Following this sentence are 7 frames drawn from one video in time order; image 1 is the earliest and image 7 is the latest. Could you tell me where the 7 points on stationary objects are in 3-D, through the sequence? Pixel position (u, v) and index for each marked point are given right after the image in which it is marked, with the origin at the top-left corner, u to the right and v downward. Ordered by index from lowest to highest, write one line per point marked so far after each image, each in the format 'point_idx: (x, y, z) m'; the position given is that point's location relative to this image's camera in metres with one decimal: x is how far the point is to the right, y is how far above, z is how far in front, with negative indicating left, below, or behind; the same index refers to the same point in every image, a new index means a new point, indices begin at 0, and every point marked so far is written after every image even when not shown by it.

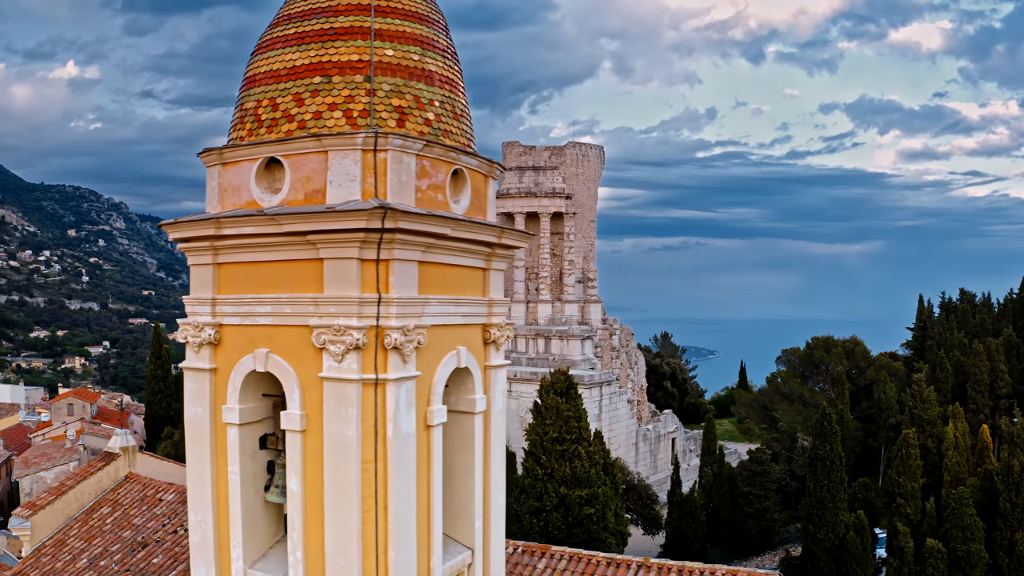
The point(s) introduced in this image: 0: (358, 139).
0: (-0.9, +0.8, +4.2) m
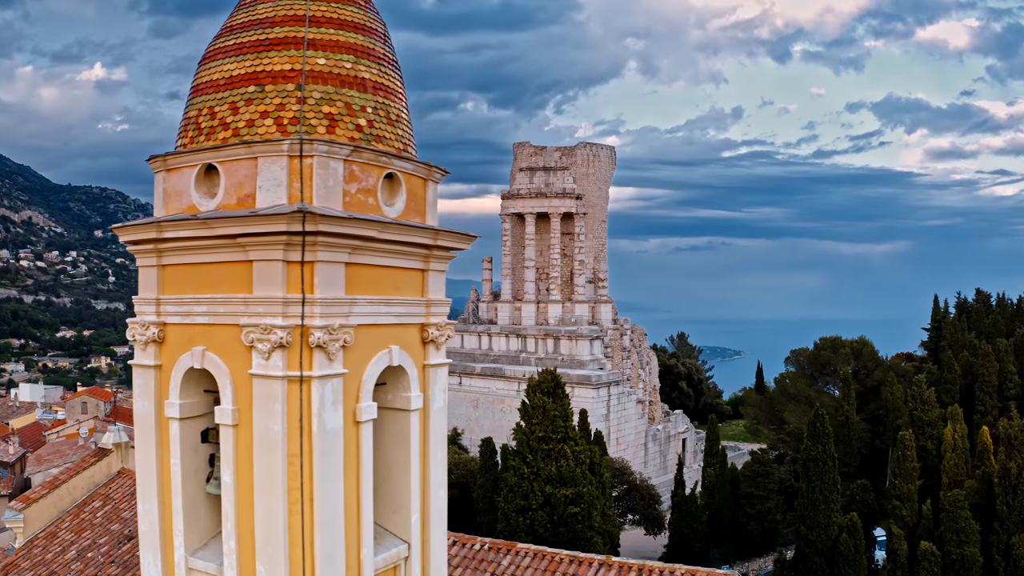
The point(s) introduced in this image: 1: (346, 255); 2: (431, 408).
0: (-1.3, +0.8, +4.3) m
1: (-1.0, +0.2, +4.4) m
2: (-0.5, -0.8, +5.1) m
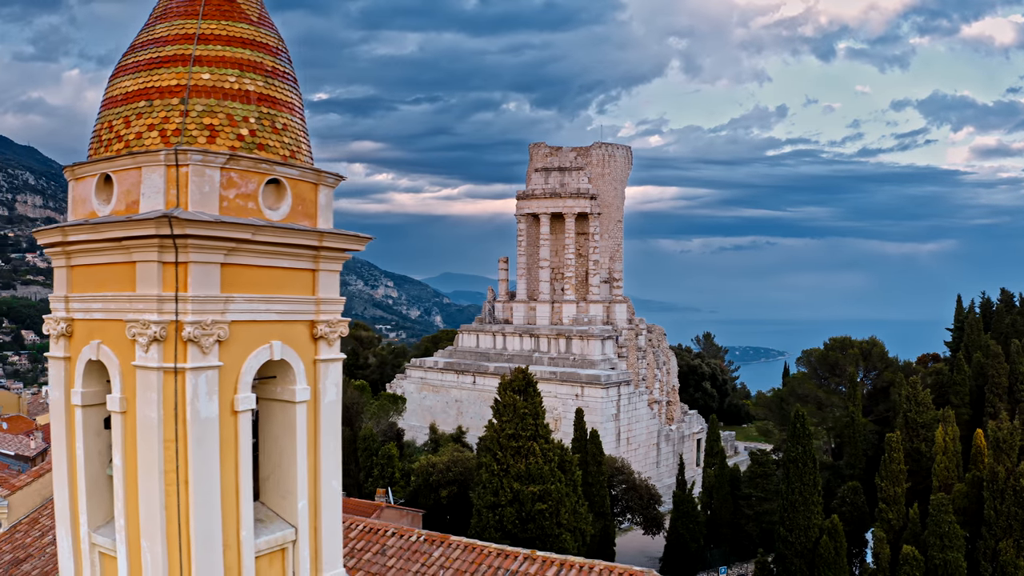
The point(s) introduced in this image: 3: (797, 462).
0: (-2.2, +0.8, +4.7) m
1: (-1.8, +0.2, +4.8) m
2: (-1.4, -0.8, +5.4) m
3: (+6.4, -3.9, +17.0) m
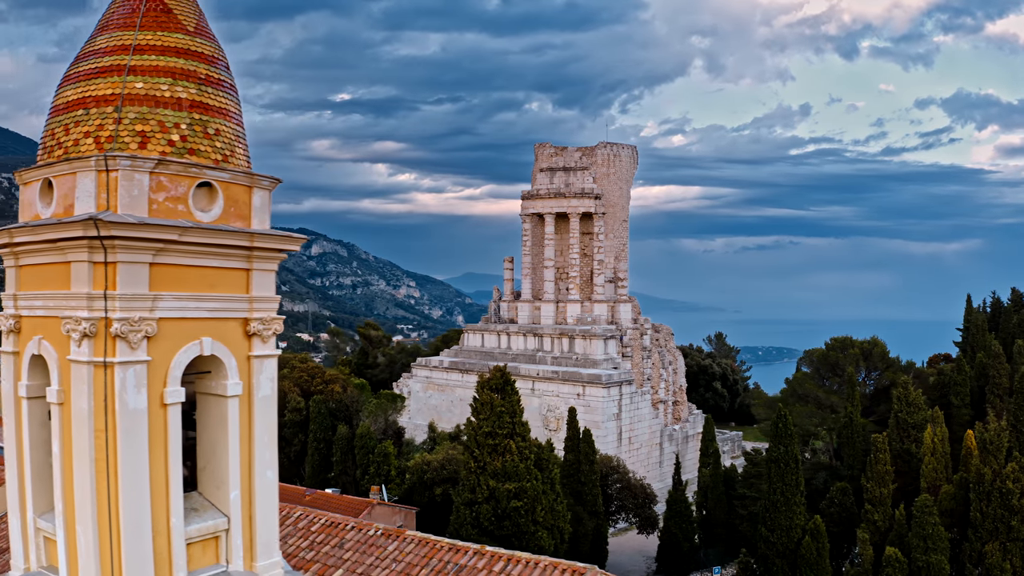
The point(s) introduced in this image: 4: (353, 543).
0: (-2.8, +0.8, +4.9) m
1: (-2.4, +0.2, +5.0) m
2: (-1.9, -0.8, +5.7) m
3: (+6.0, -3.9, +17.1) m
4: (-1.7, -2.8, +8.3) m
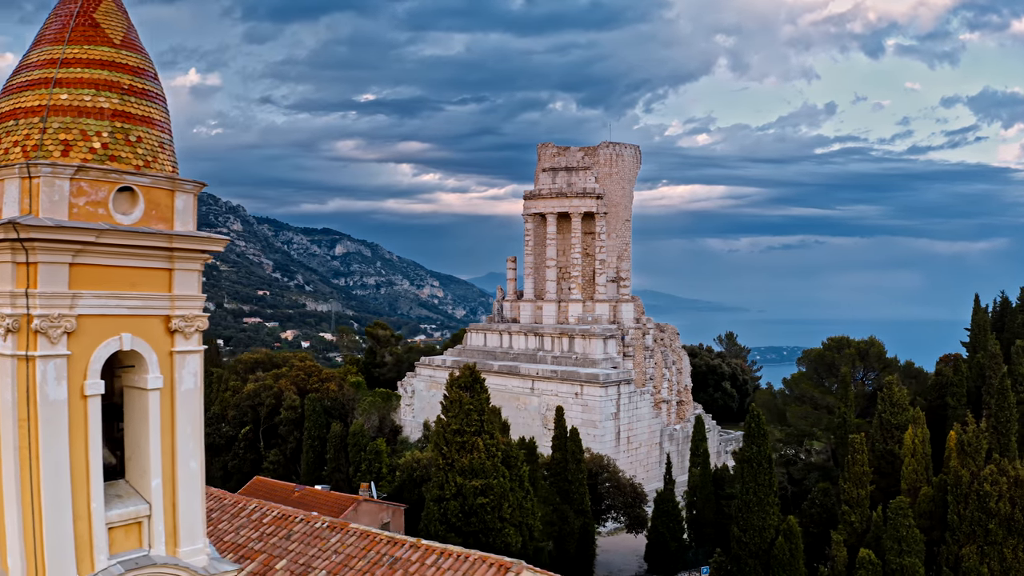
0: (-3.5, +0.8, +5.3) m
1: (-3.1, +0.2, +5.3) m
2: (-2.6, -0.8, +6.0) m
3: (+5.5, -3.9, +17.2) m
4: (-2.4, -2.8, +8.6) m
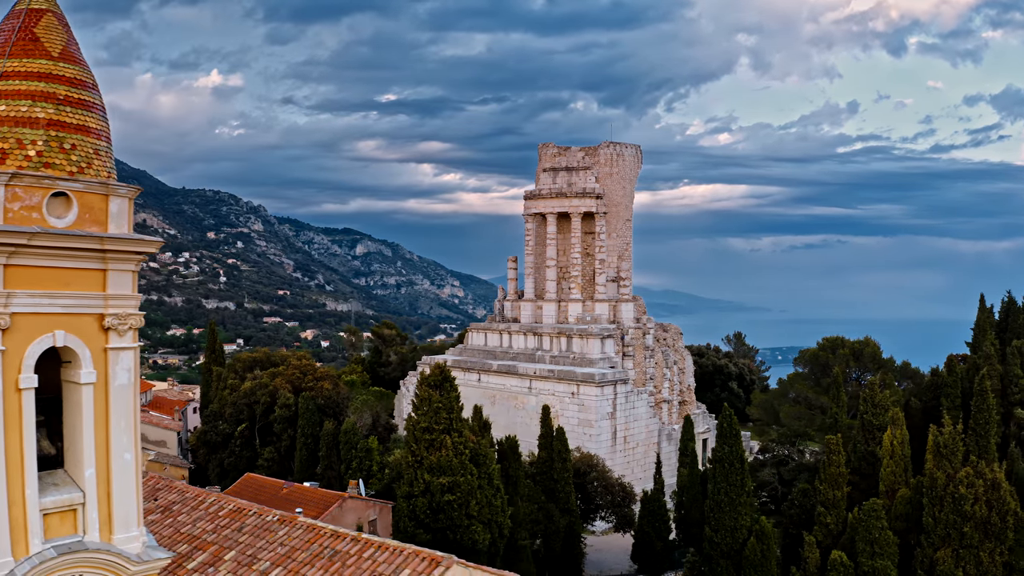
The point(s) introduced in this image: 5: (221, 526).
0: (-4.2, +0.8, +5.6) m
1: (-3.8, +0.2, +5.7) m
2: (-3.3, -0.8, +6.3) m
3: (+5.0, -3.9, +17.5) m
4: (-3.1, -2.8, +8.9) m
5: (-3.5, -2.9, +9.1) m
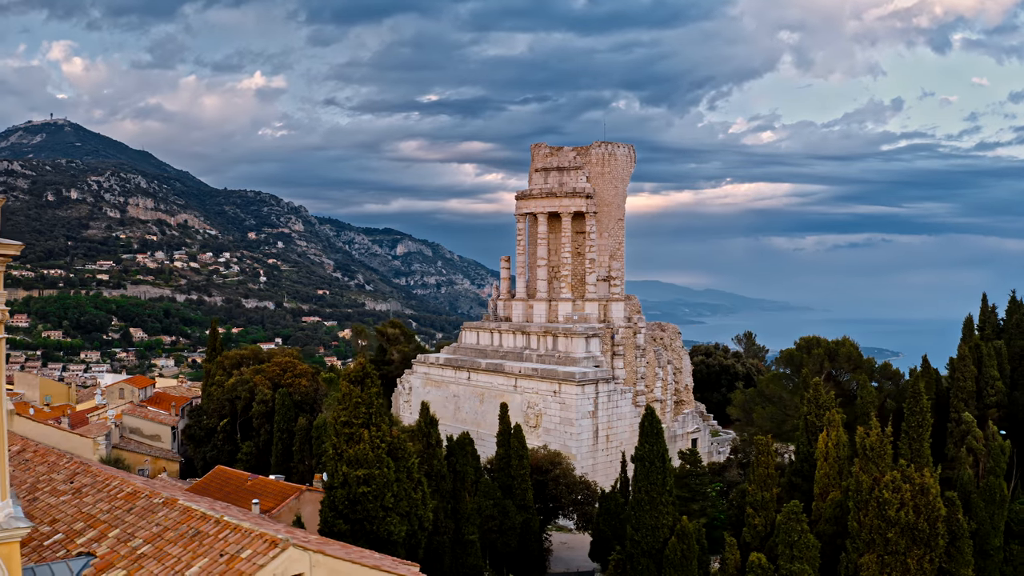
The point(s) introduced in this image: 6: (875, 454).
0: (-5.9, +0.8, +6.4) m
1: (-5.6, +0.2, +6.5) m
2: (-5.1, -0.8, +7.1) m
3: (+3.4, -4.0, +18.1) m
4: (-4.8, -2.8, +9.8) m
5: (-5.2, -2.9, +9.9) m
6: (+9.3, -4.0, +19.3) m
